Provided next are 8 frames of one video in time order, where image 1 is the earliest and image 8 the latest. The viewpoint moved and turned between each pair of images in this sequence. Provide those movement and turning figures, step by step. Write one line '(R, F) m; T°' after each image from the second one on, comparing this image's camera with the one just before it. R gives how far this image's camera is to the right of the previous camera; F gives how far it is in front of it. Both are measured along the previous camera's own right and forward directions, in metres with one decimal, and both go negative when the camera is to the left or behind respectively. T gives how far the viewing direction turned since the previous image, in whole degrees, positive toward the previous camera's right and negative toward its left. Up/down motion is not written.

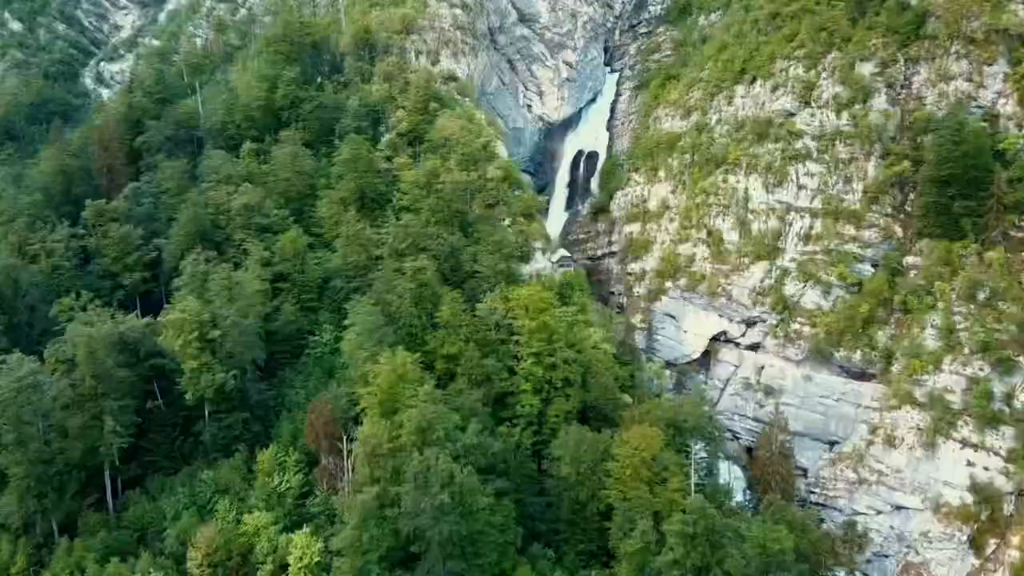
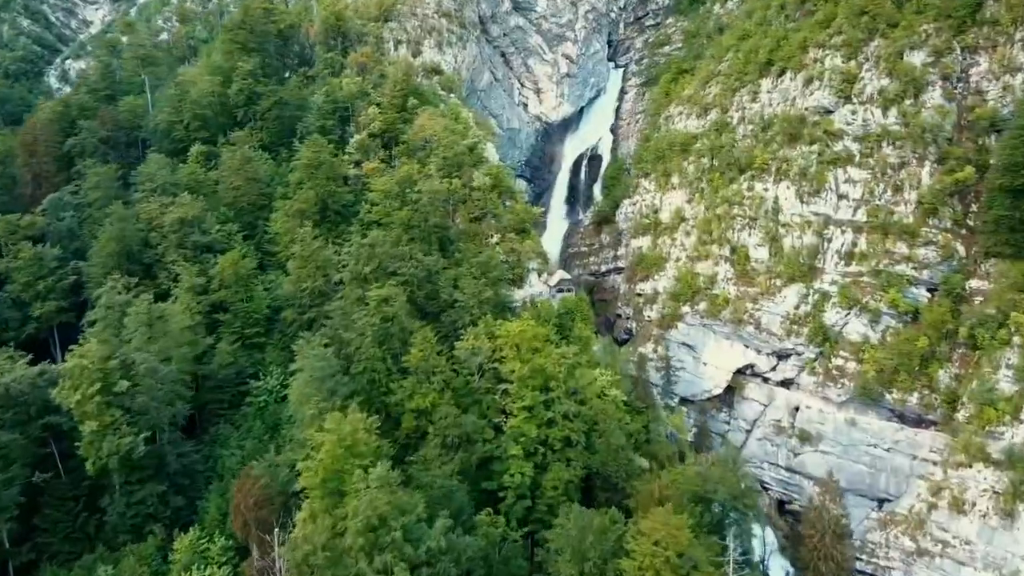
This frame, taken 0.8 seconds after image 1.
(+0.3, +6.0) m; 0°
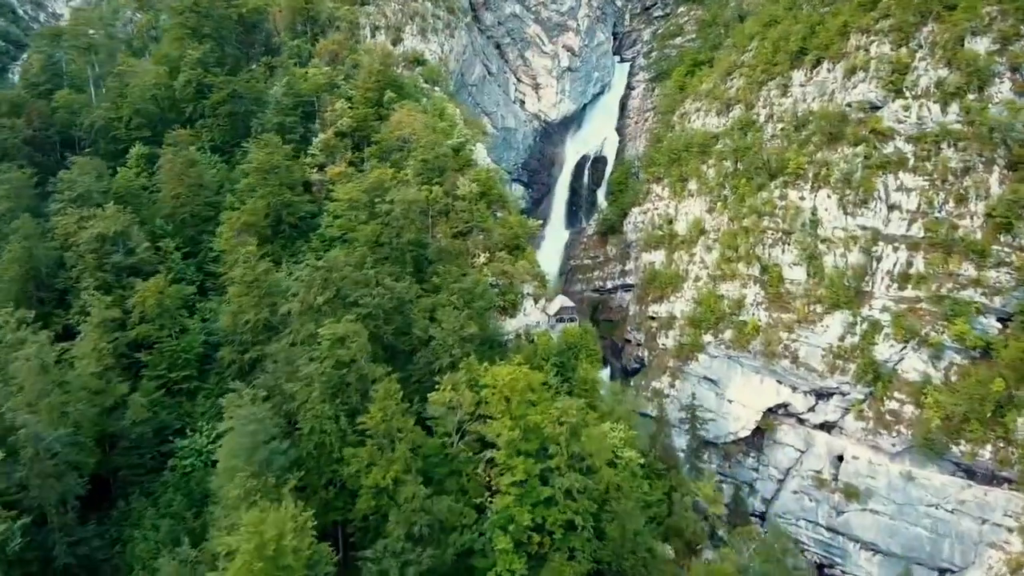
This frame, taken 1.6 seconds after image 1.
(+0.2, +5.3) m; 0°
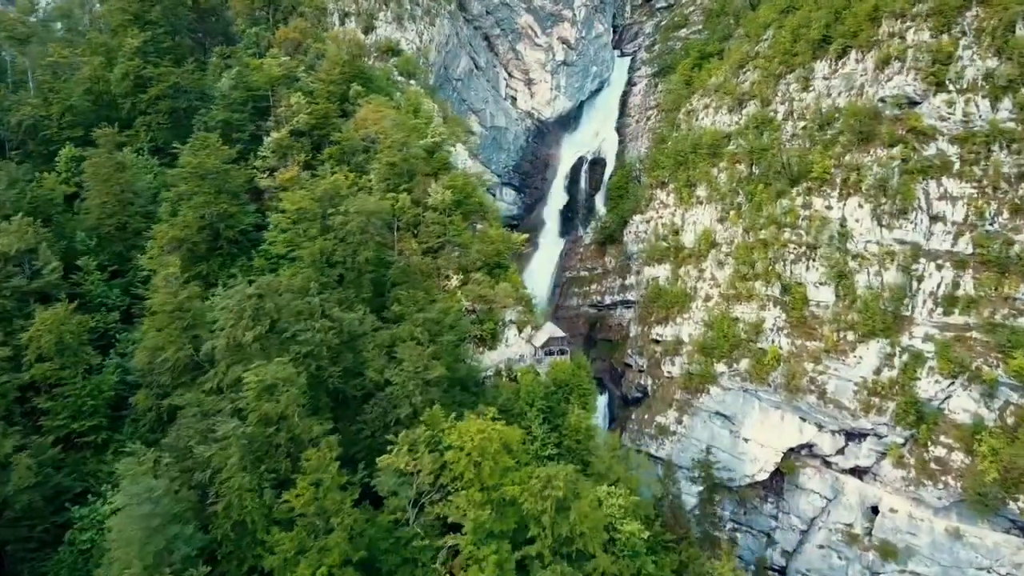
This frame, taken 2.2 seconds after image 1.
(+0.5, +4.1) m; 0°
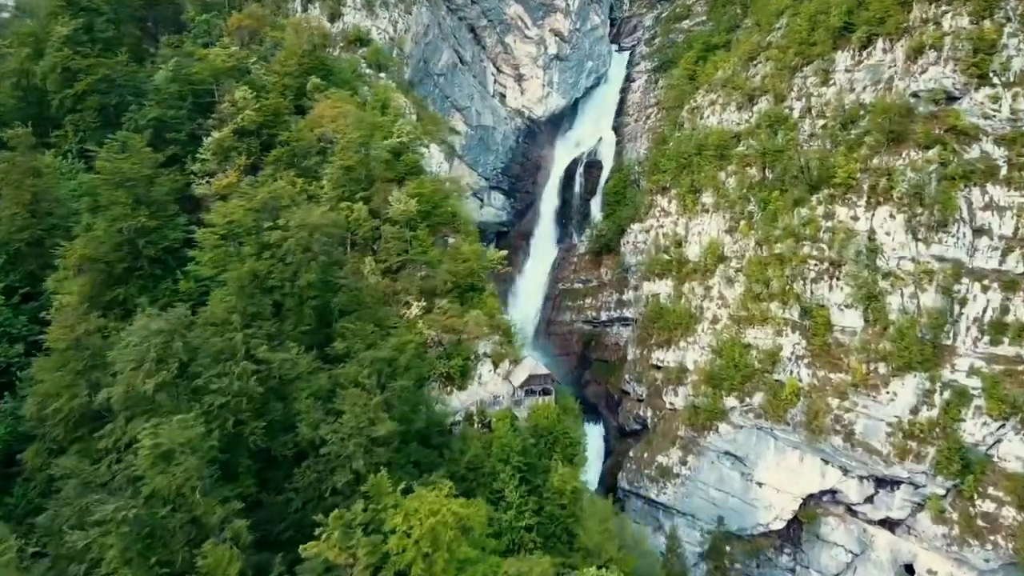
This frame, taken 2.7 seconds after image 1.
(+0.5, +3.5) m; 0°
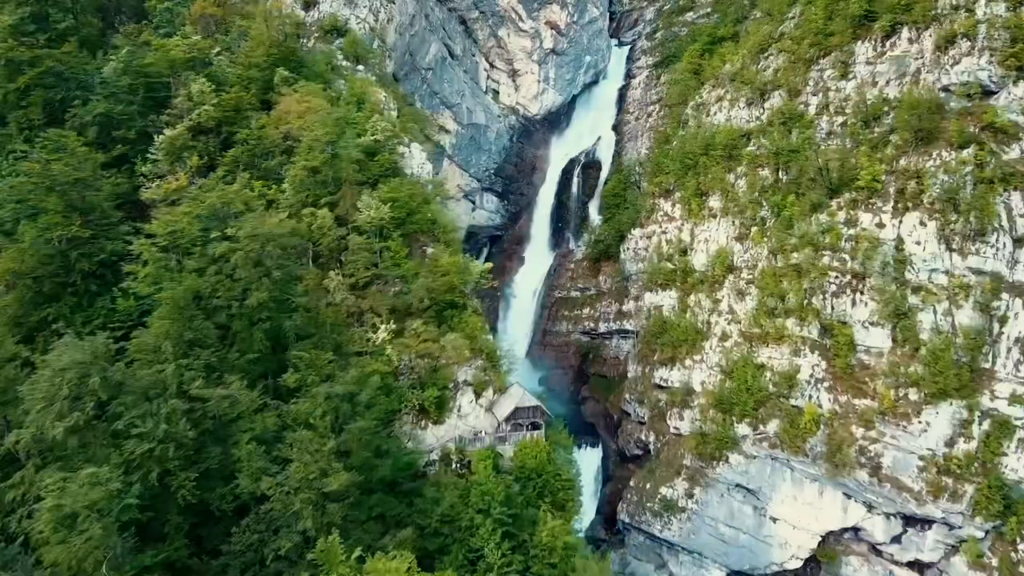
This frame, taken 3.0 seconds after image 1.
(+0.2, +2.3) m; 0°
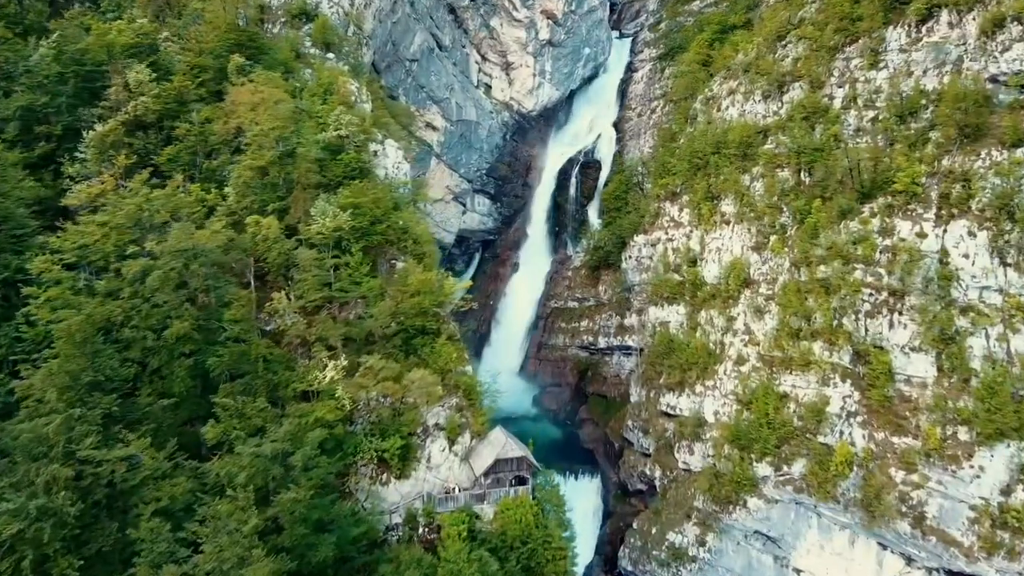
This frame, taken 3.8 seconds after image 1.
(+0.3, +2.7) m; 0°
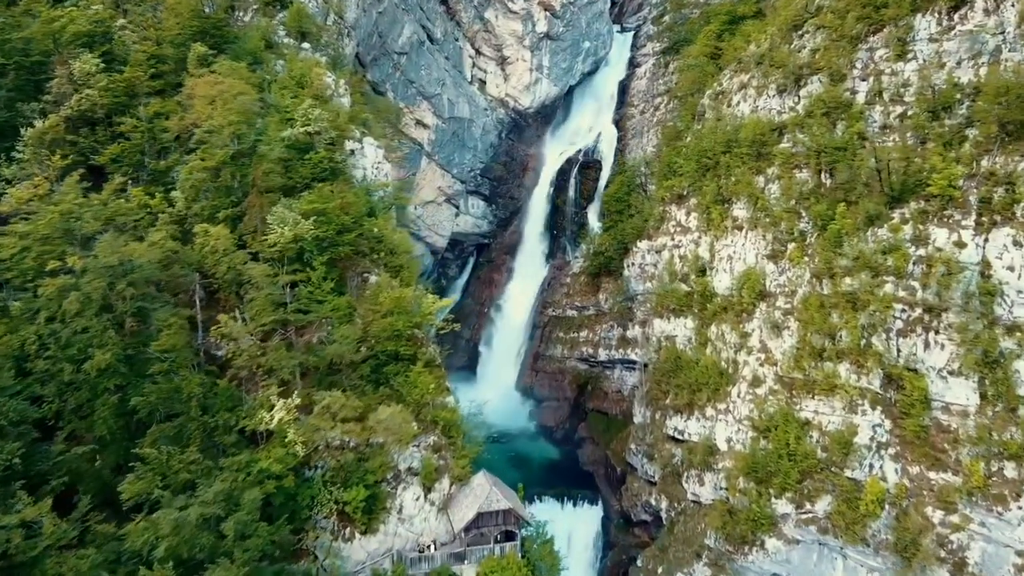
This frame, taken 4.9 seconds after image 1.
(+0.2, +1.9) m; 0°
